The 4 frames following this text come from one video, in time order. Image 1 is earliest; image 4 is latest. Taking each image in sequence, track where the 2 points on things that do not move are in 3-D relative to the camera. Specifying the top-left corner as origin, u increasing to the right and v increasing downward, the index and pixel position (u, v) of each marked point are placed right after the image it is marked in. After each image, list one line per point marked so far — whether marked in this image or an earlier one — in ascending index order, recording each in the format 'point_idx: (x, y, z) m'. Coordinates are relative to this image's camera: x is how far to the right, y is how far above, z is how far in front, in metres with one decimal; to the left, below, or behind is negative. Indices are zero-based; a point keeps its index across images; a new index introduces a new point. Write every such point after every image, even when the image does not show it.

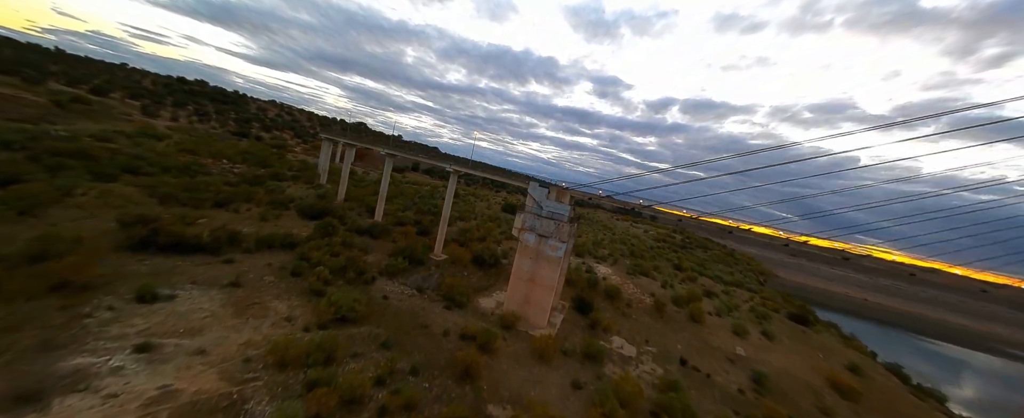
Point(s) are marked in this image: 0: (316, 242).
0: (-10.1, -1.7, +16.3) m
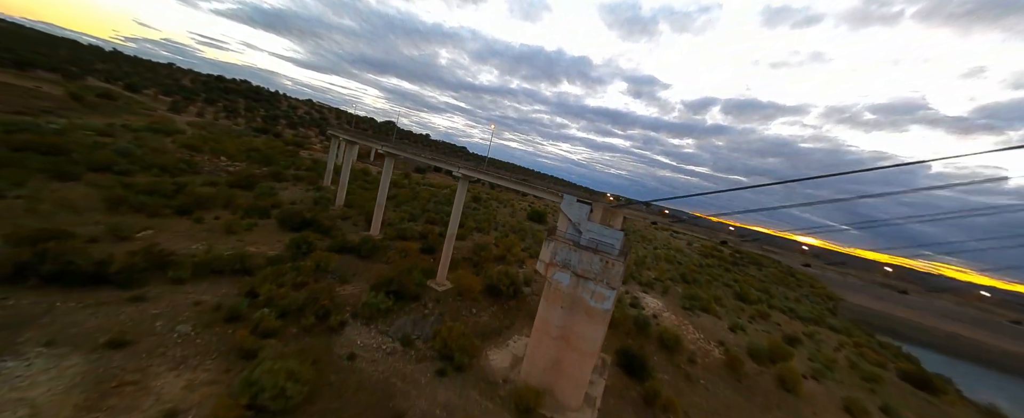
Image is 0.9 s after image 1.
0: (-9.2, -2.3, +12.4) m
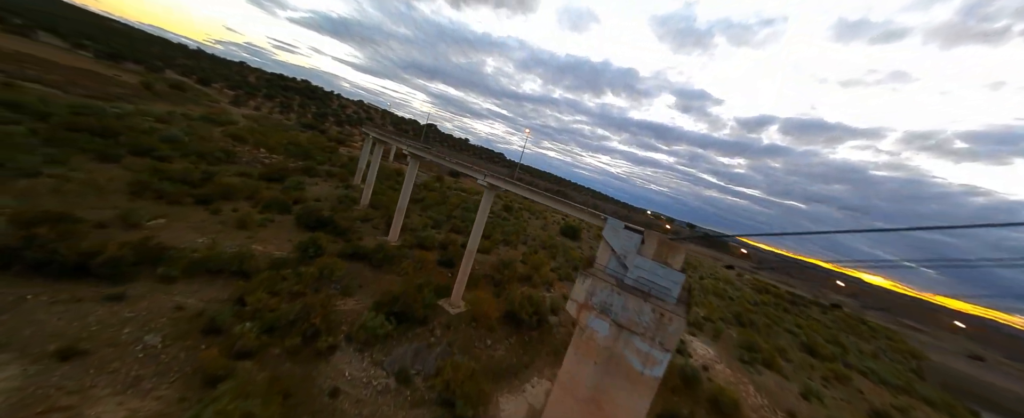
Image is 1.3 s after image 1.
0: (-8.3, -2.2, +11.3) m
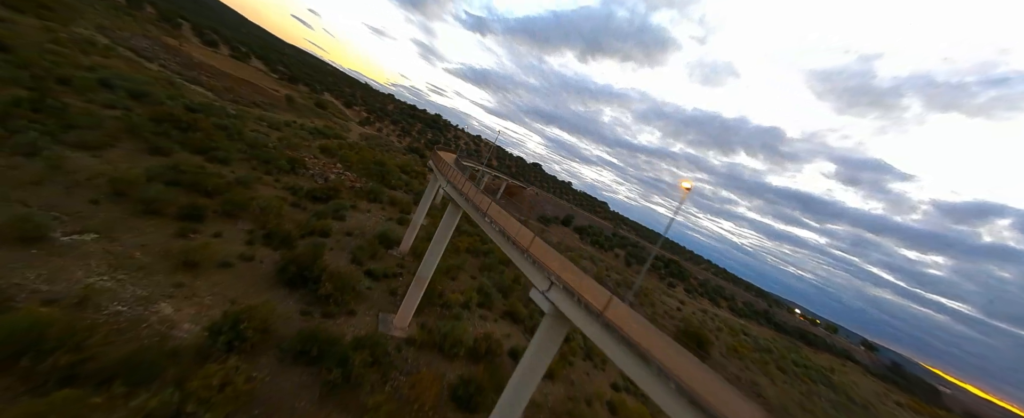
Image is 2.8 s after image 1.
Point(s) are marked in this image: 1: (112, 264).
0: (-7.2, -3.2, +5.7) m
1: (-10.6, -1.4, +8.3) m
